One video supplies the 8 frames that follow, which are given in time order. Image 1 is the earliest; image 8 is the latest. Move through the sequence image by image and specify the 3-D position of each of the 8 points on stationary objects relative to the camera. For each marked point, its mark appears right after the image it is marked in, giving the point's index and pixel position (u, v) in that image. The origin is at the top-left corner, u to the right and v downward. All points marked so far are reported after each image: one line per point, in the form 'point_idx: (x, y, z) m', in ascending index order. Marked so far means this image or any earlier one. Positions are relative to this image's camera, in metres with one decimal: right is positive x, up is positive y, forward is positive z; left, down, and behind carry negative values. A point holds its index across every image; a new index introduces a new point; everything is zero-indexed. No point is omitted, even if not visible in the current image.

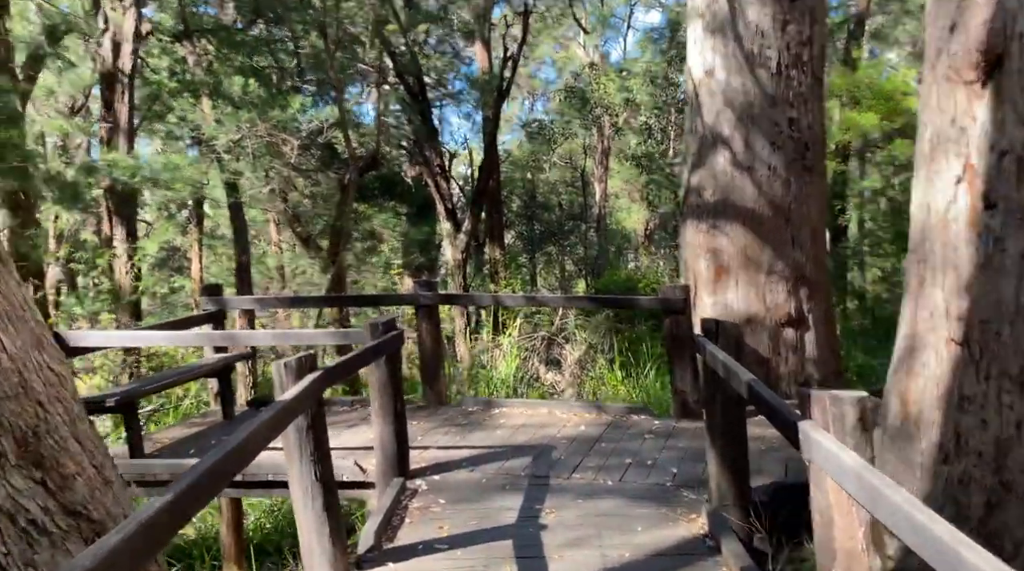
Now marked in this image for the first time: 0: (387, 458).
0: (-0.5, -0.7, +4.1) m
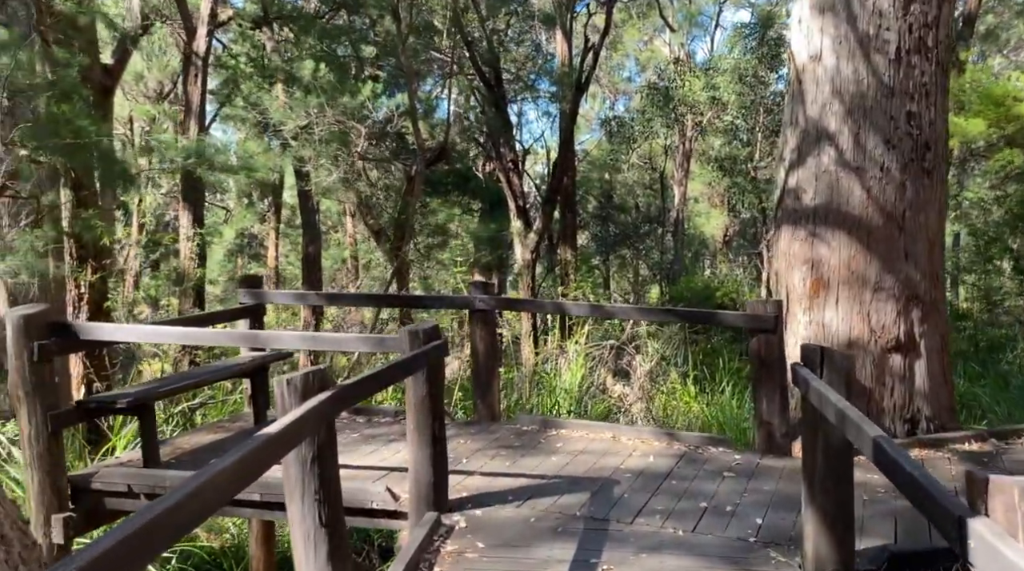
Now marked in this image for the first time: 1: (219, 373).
0: (-0.3, -0.7, +3.6) m
1: (-1.3, -0.4, +4.7) m
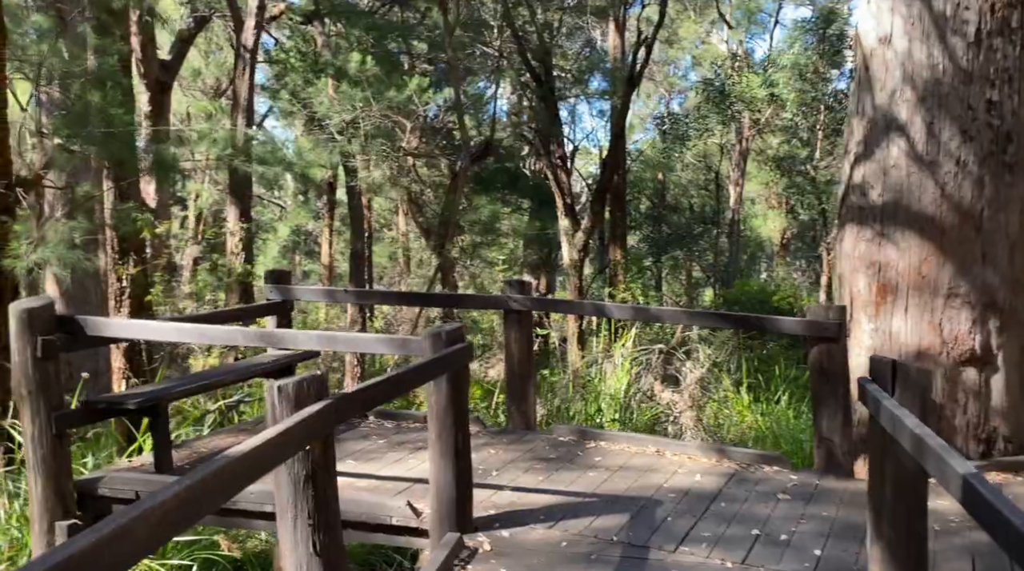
0: (-0.2, -0.7, +3.3) m
1: (-1.2, -0.4, +4.5) m
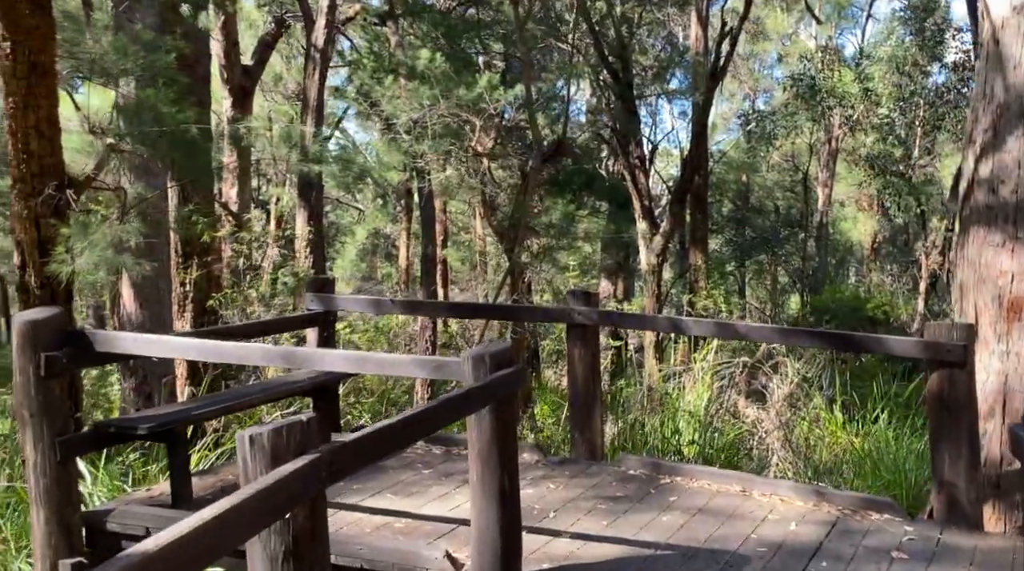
0: (-0.1, -0.7, +2.8) m
1: (-0.9, -0.4, +4.0) m
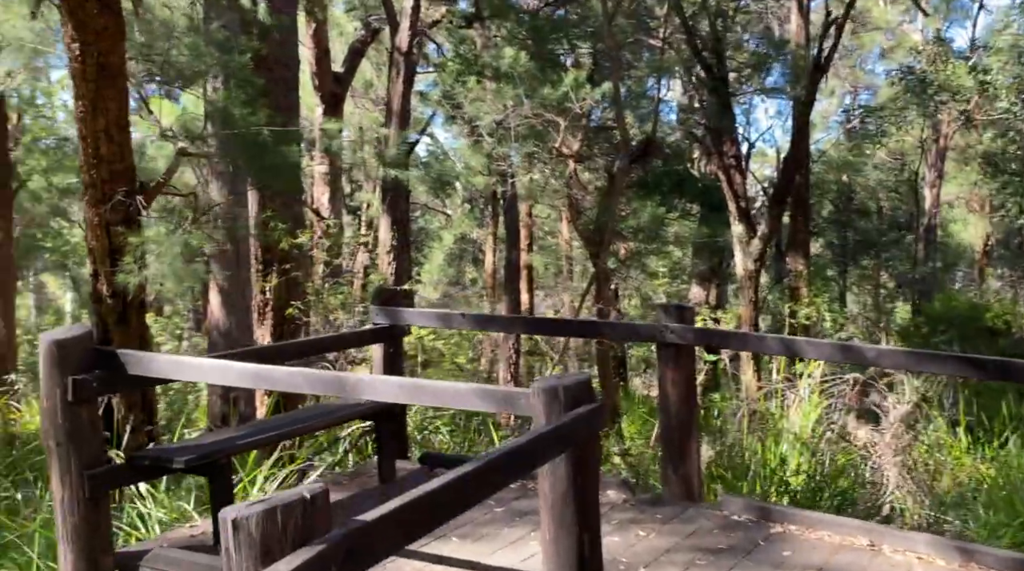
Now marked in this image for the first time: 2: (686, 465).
0: (+0.1, -0.8, +2.3) m
1: (-0.6, -0.4, +3.6) m
2: (+0.6, -0.6, +3.6) m
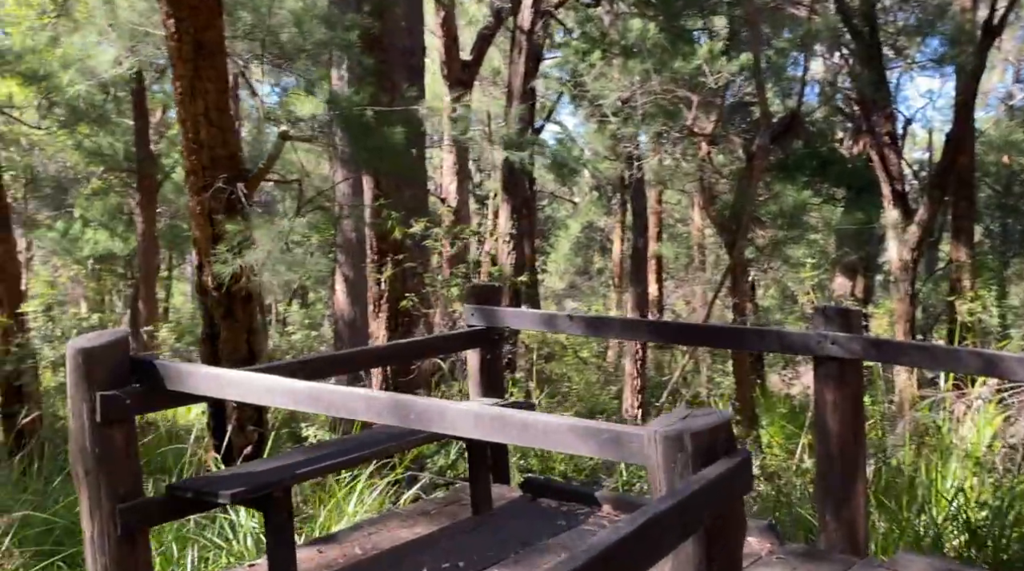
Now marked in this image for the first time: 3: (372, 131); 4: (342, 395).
0: (+0.3, -0.8, +1.7) m
1: (-0.3, -0.4, +3.1) m
2: (+0.9, -0.6, +2.9) m
3: (-0.8, +0.9, +6.3) m
4: (-0.4, -0.2, +2.3) m
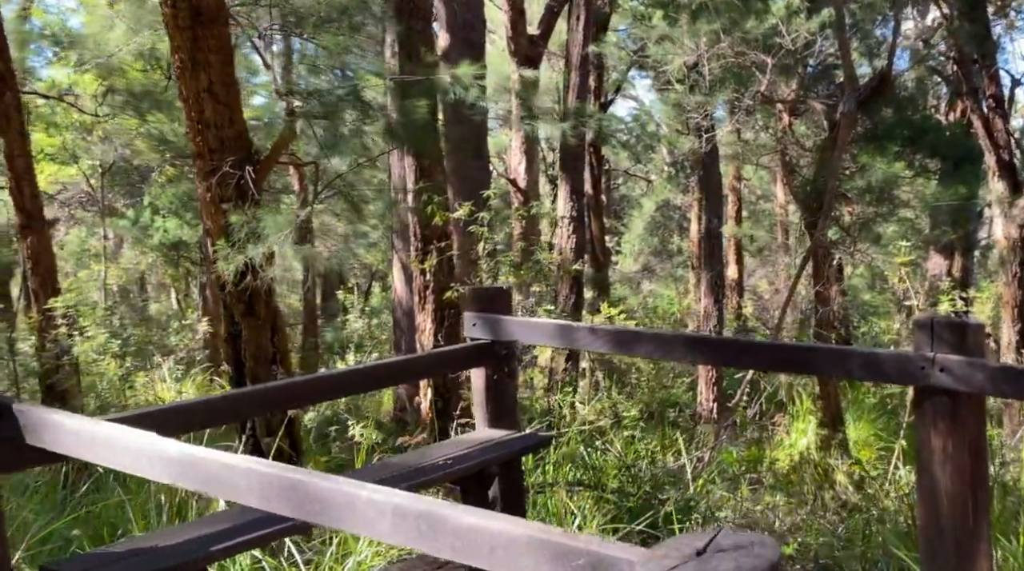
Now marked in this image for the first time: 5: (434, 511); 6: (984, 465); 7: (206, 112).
0: (+0.2, -0.8, +0.9) m
1: (-0.3, -0.5, +2.4) m
2: (+0.9, -0.6, +2.1) m
3: (-0.6, +1.0, +5.7) m
4: (-0.4, -0.3, +1.6) m
5: (-0.1, -0.3, +1.3) m
6: (+0.9, -0.4, +2.1) m
7: (-1.5, +0.8, +5.0) m
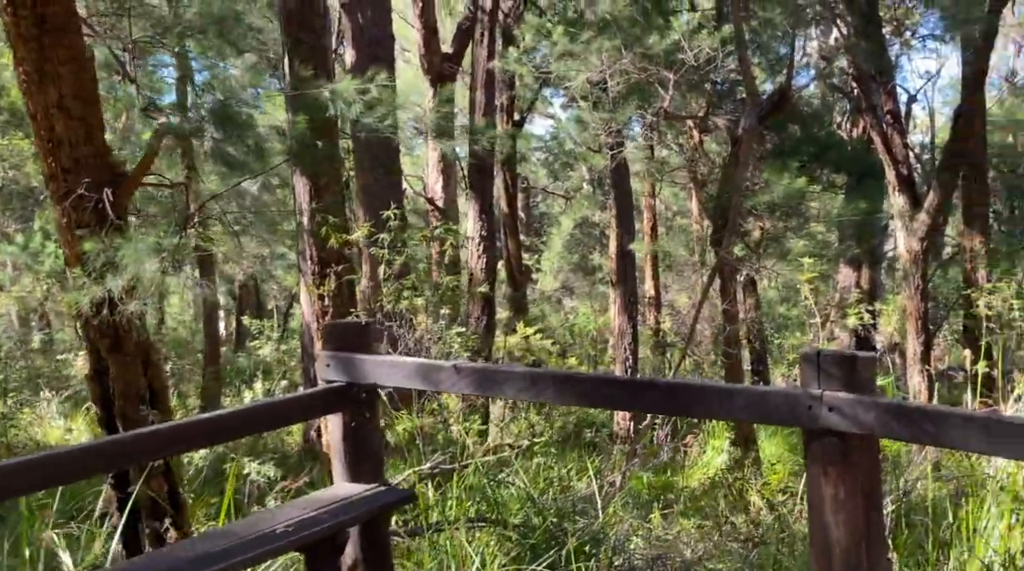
0: (0.0, -0.9, +0.7) m
1: (-0.6, -0.5, +2.1) m
2: (+0.6, -0.7, +1.9) m
3: (-1.2, +0.8, +5.4) m
4: (-0.7, -0.3, +1.3) m
5: (-0.3, -0.3, +1.0) m
6: (+0.7, -0.5, +1.9) m
7: (-2.0, +0.7, +4.7) m
